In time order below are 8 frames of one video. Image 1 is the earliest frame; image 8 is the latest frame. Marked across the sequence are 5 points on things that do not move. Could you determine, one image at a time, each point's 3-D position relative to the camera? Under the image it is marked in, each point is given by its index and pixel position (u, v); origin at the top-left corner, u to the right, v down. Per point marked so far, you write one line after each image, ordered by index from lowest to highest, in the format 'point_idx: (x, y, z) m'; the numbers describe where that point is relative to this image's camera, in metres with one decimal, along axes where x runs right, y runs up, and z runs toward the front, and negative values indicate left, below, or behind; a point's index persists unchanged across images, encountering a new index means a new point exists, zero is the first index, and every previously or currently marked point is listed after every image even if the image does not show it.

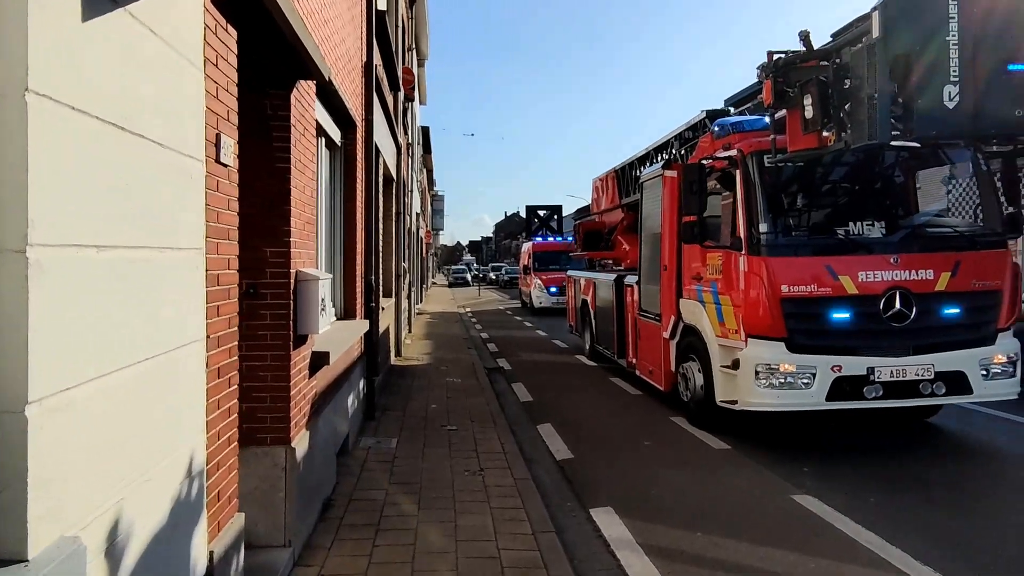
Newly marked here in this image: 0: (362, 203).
0: (-1.6, +0.9, +7.3) m
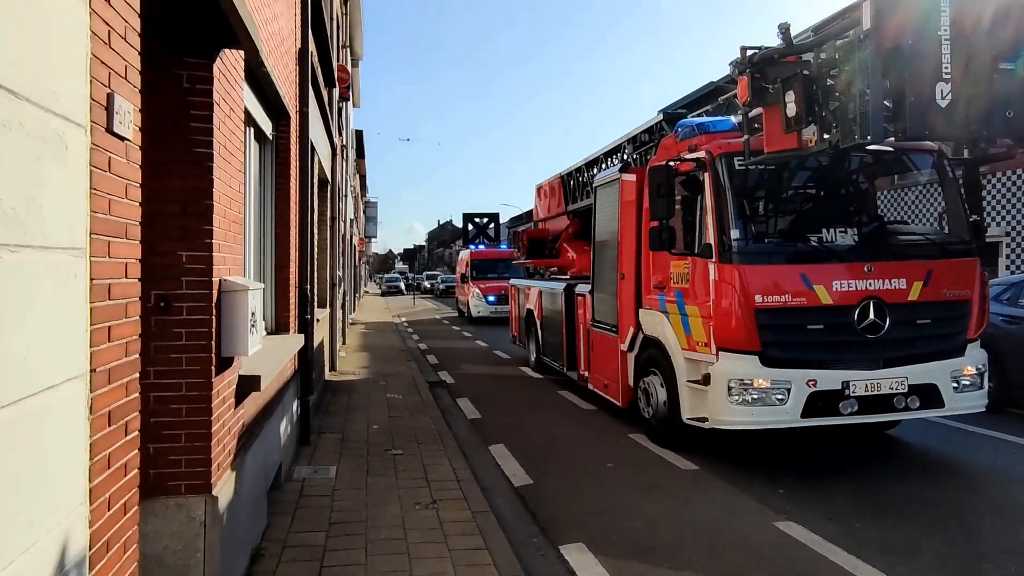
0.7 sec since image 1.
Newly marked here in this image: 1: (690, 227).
0: (-2.1, +0.8, +6.5) m
1: (+1.6, +0.5, +6.1) m
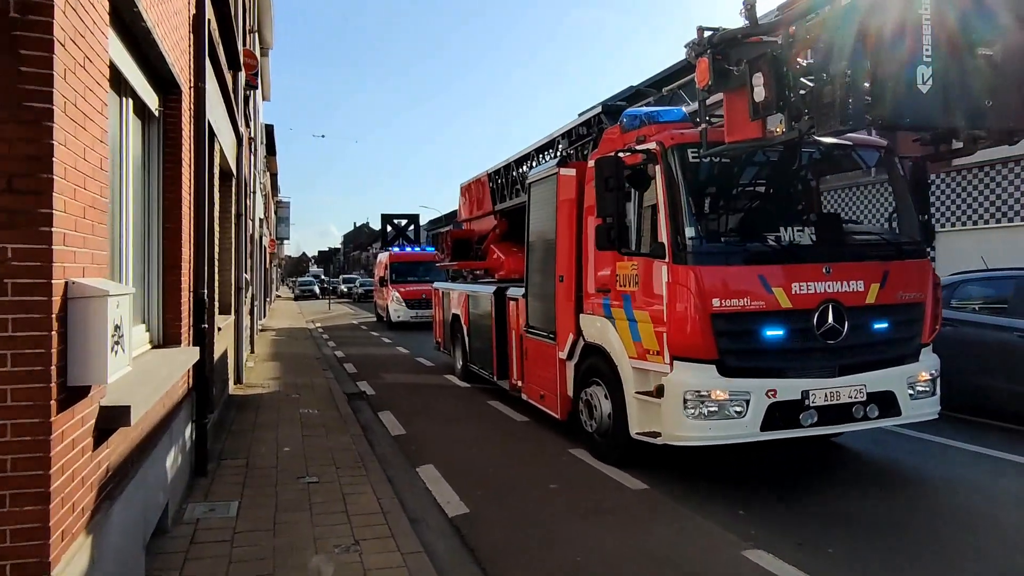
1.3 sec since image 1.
0: (-2.7, +0.8, +5.6) m
1: (+1.1, +0.5, +5.7) m
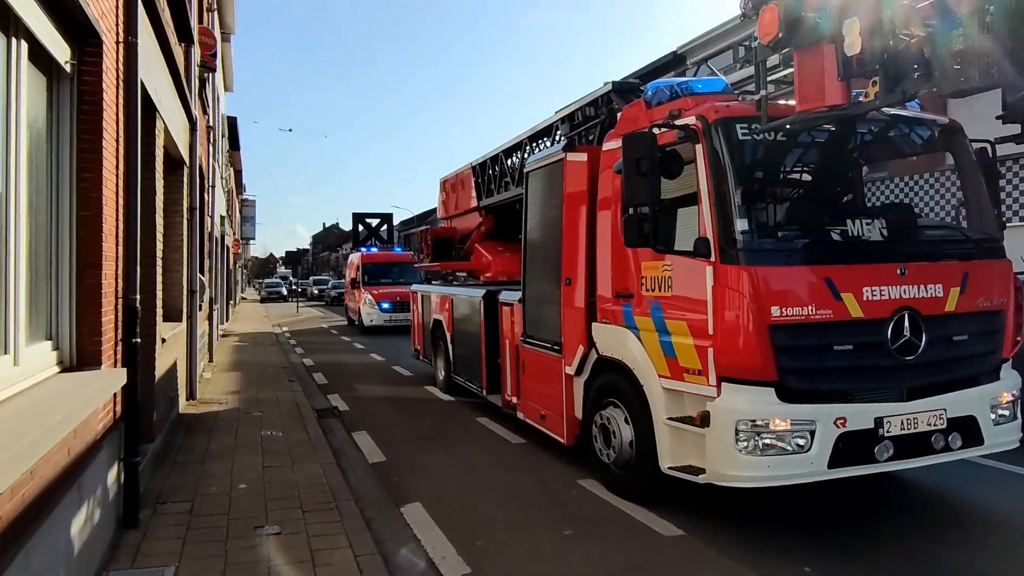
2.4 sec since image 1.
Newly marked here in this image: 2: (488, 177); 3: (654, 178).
0: (-2.6, +0.7, +4.5) m
1: (+1.1, +0.5, +4.7) m
2: (-0.4, +1.8, +10.8) m
3: (+0.9, +0.7, +4.4) m
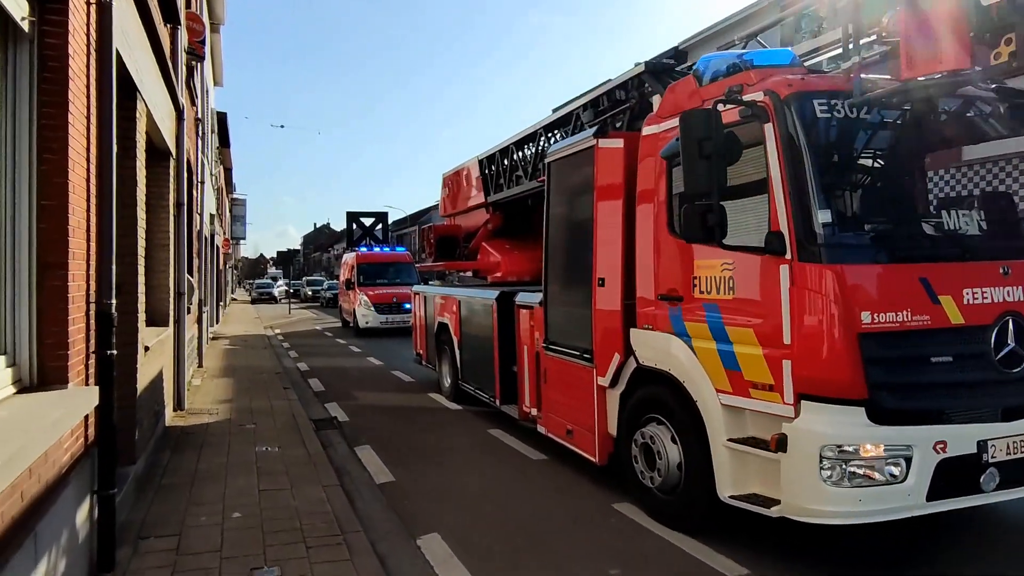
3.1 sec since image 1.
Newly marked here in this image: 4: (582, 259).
0: (-2.4, +0.7, +3.8) m
1: (+1.3, +0.5, +4.1) m
2: (-0.2, +1.7, +10.1) m
3: (+1.1, +0.7, +3.8) m
4: (+0.6, +0.2, +5.7) m
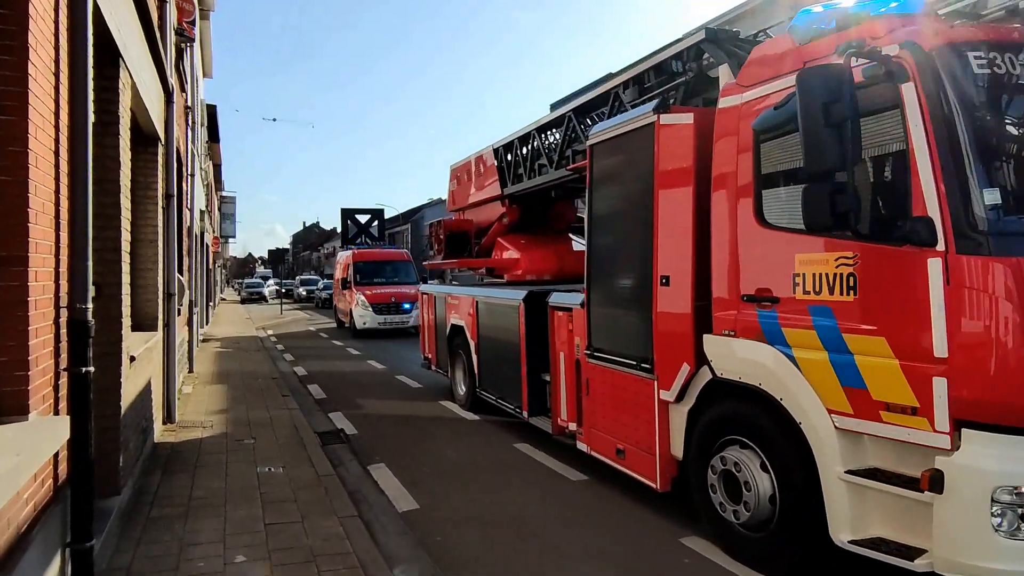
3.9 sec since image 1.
0: (-2.0, +0.7, +3.0) m
1: (+1.7, +0.5, +3.3) m
2: (0.0, +1.8, +9.4) m
3: (+1.5, +0.7, +3.0) m
4: (+0.9, +0.3, +5.0) m
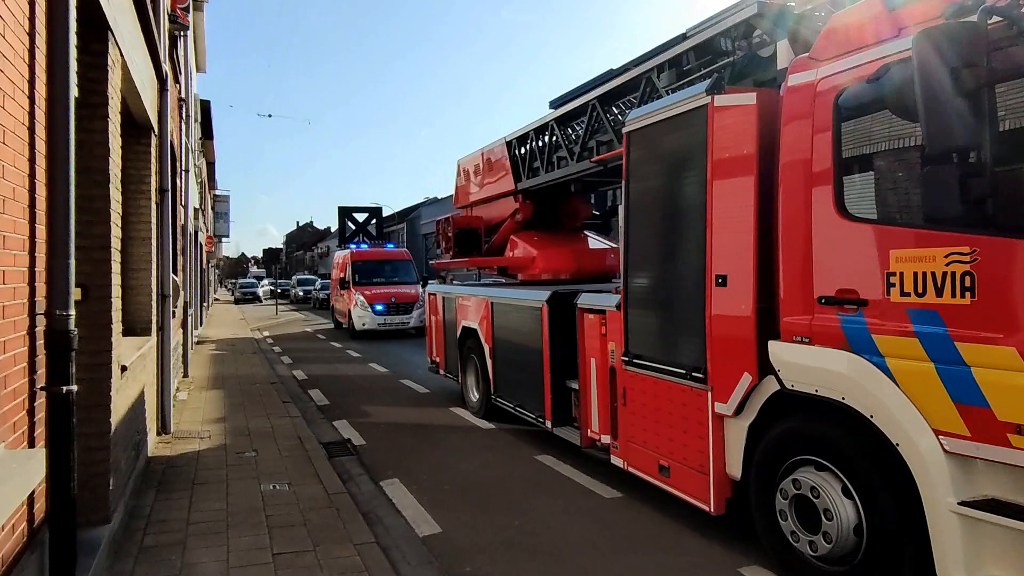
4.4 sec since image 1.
0: (-1.8, +0.7, +2.5) m
1: (+1.9, +0.5, +2.9) m
2: (+0.2, +1.8, +8.9) m
3: (+1.7, +0.7, +2.6) m
4: (+1.1, +0.2, +4.5) m
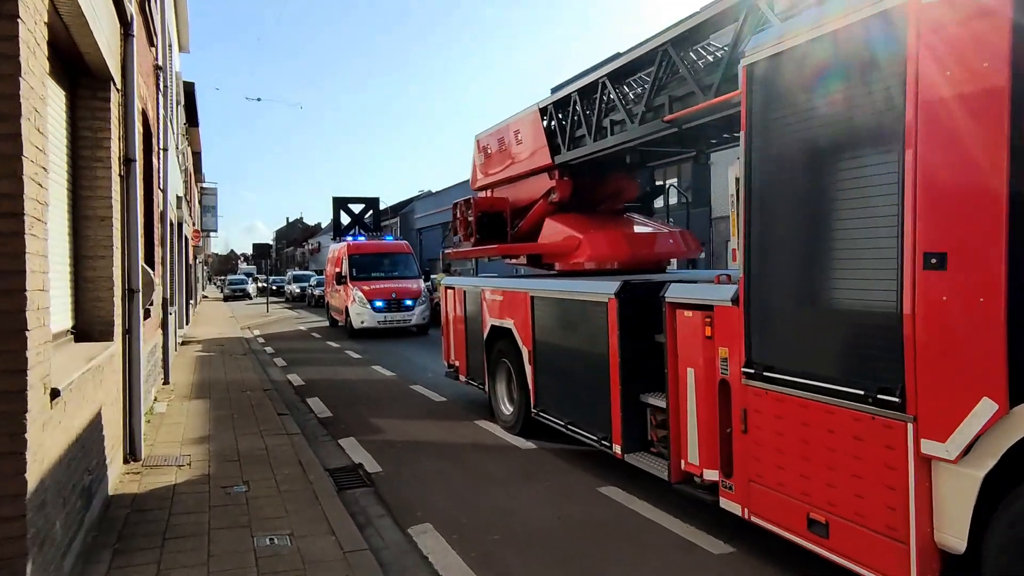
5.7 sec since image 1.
0: (-1.3, +0.7, +1.1) m
1: (+2.4, +0.5, +1.5) m
2: (+0.6, +1.8, +7.5) m
3: (+2.2, +0.8, +1.2) m
4: (+1.6, +0.3, +3.1) m
